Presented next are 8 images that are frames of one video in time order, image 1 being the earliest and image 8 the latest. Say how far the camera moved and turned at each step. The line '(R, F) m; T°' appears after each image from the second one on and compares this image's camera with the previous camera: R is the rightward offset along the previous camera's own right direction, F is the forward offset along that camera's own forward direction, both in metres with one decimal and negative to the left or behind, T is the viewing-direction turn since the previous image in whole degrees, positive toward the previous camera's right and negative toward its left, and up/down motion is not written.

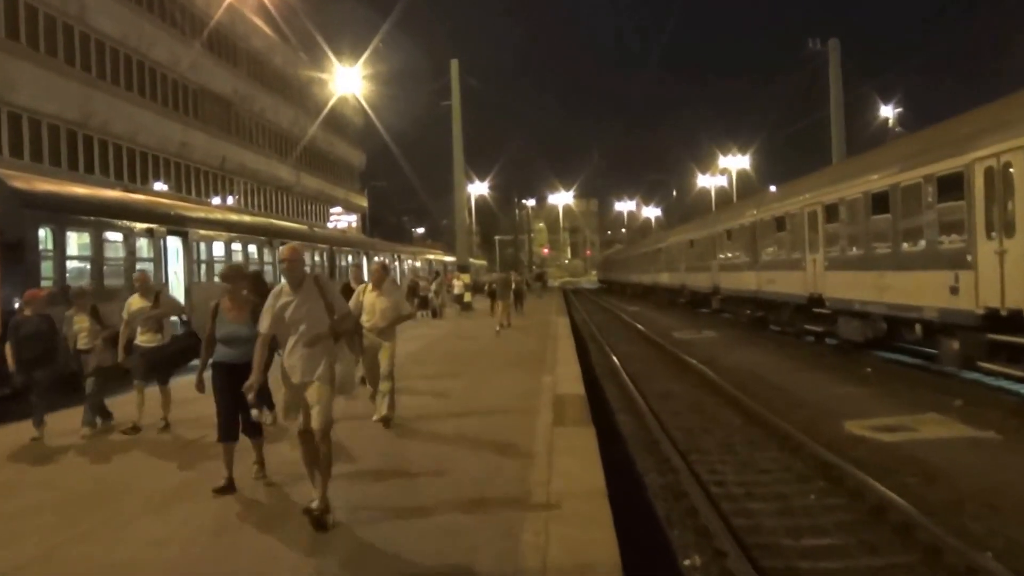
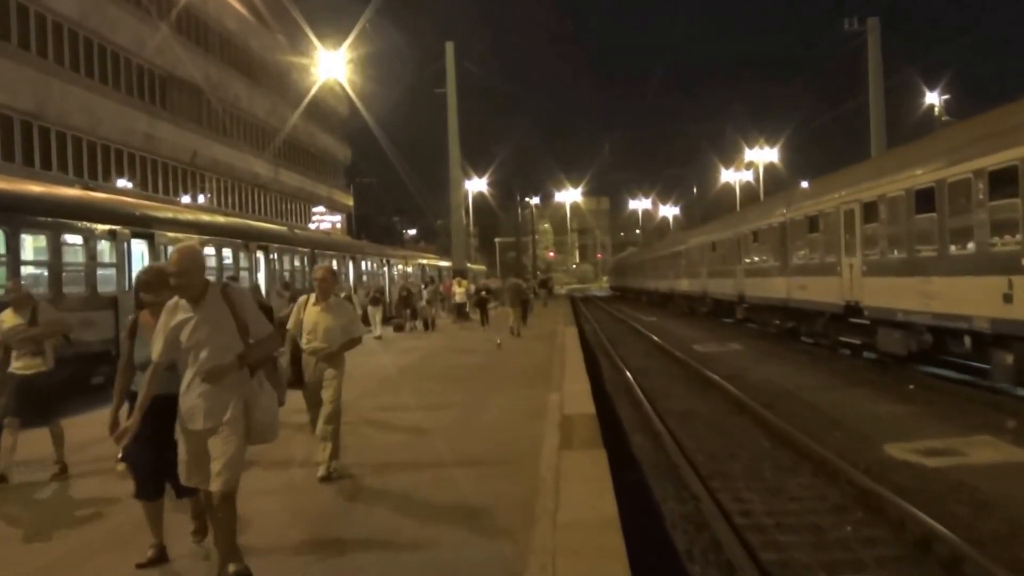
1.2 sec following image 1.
(+0.2, +1.9) m; -1°
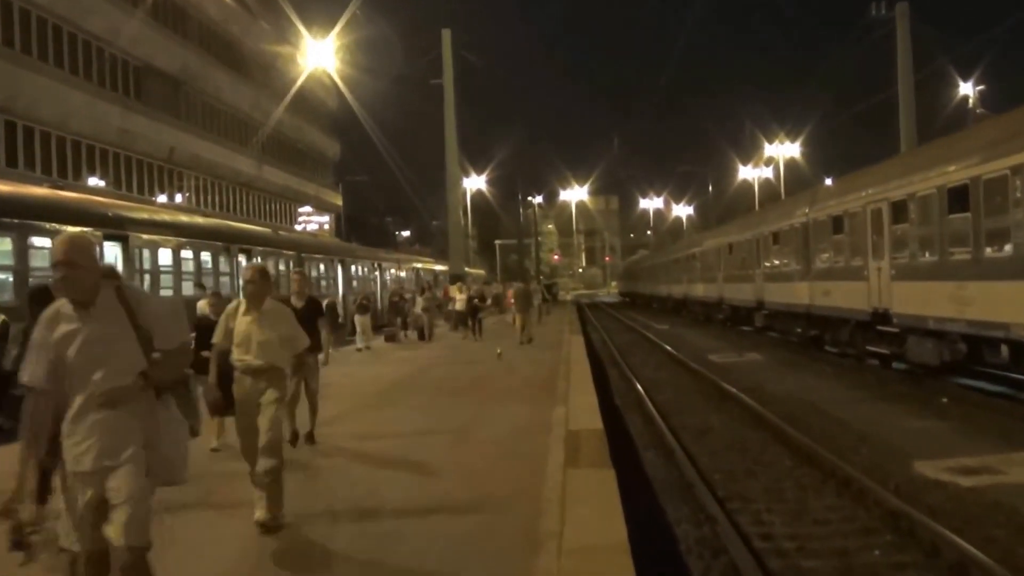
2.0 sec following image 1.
(0.0, +1.2) m; 0°
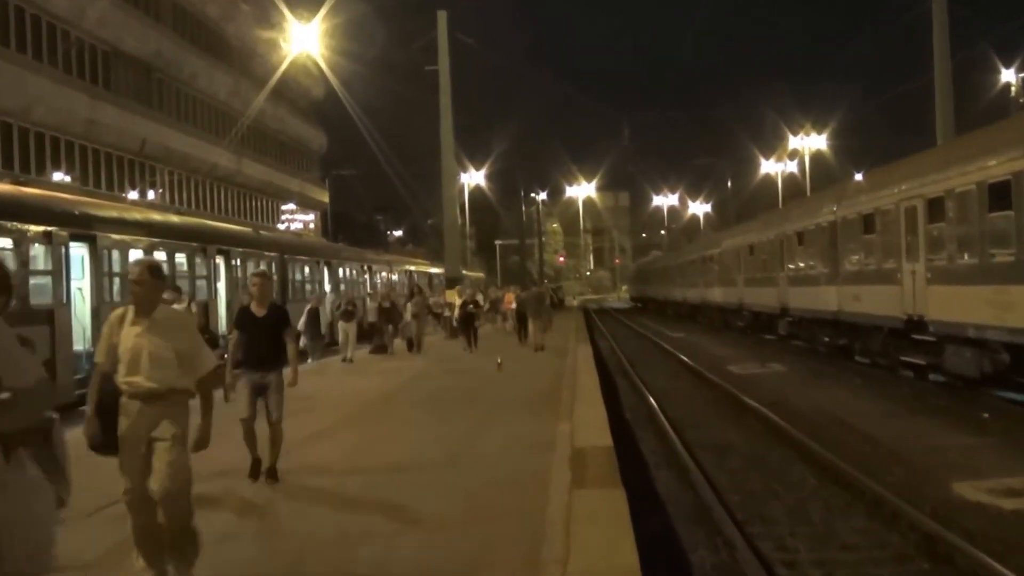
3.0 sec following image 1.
(+0.1, +1.3) m; -1°
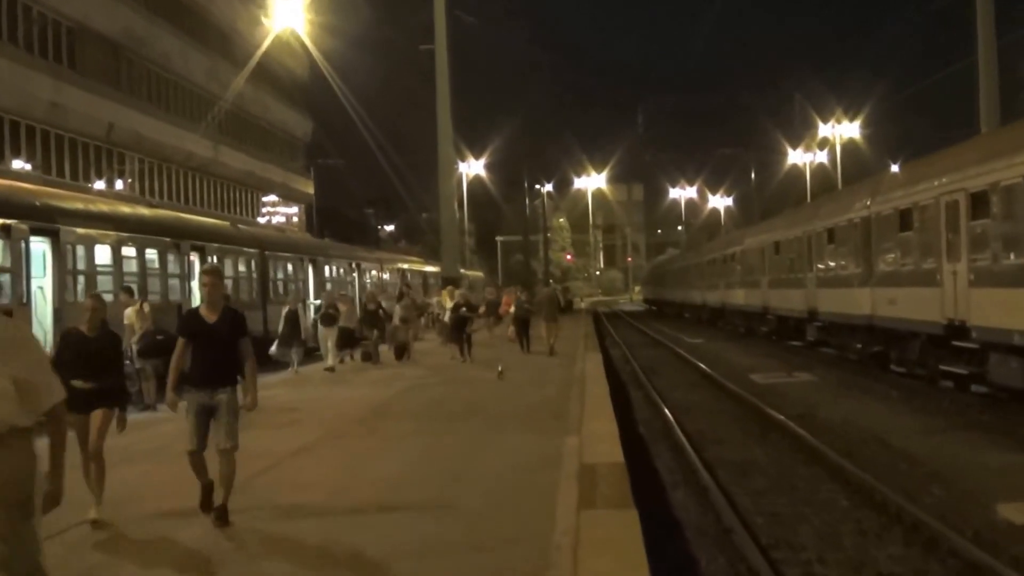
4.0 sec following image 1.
(0.0, +1.3) m; 0°
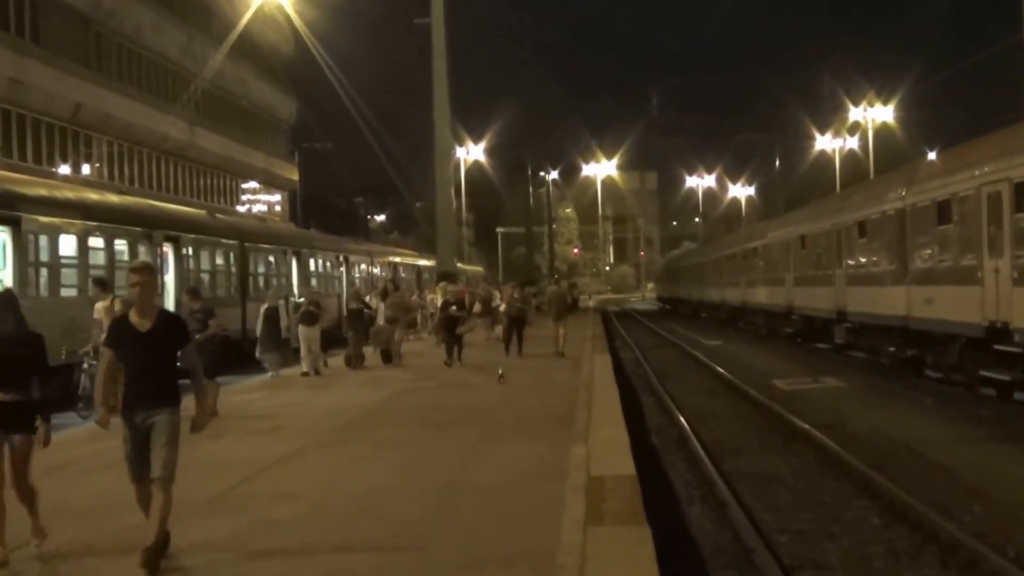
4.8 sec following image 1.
(0.0, +1.1) m; 0°
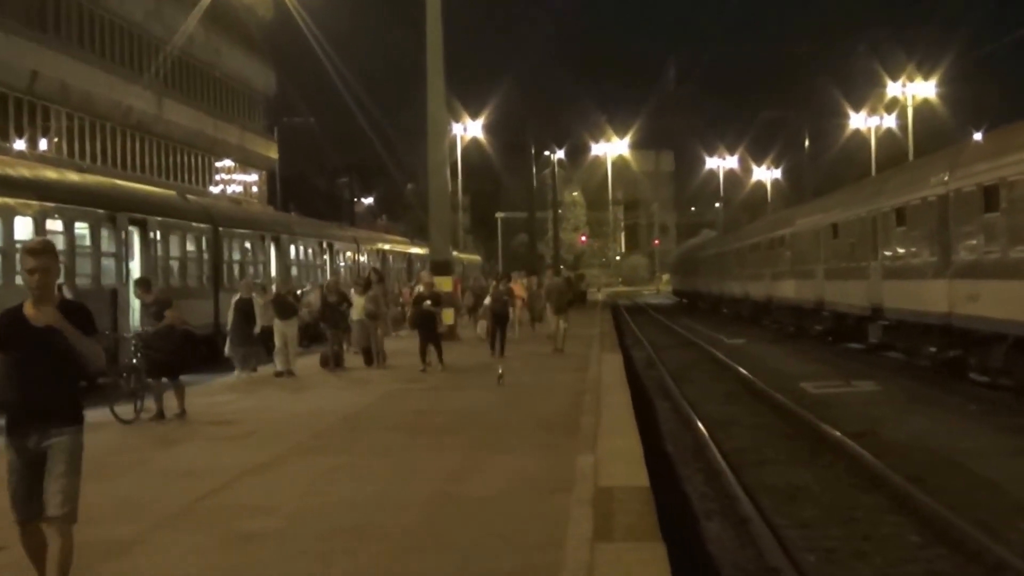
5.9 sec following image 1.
(+0.1, +1.2) m; 0°
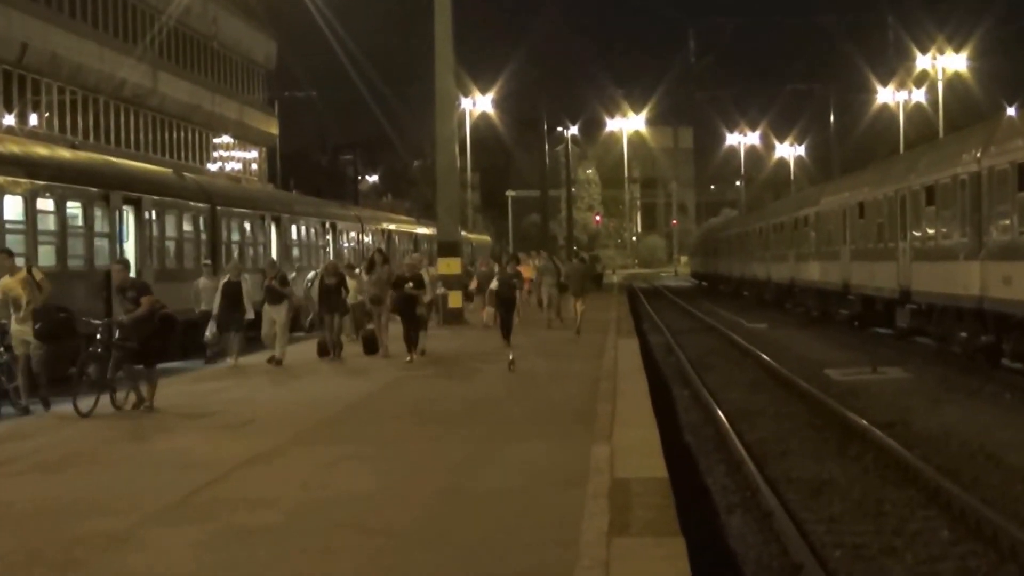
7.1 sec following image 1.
(0.0, +0.5) m; -1°
